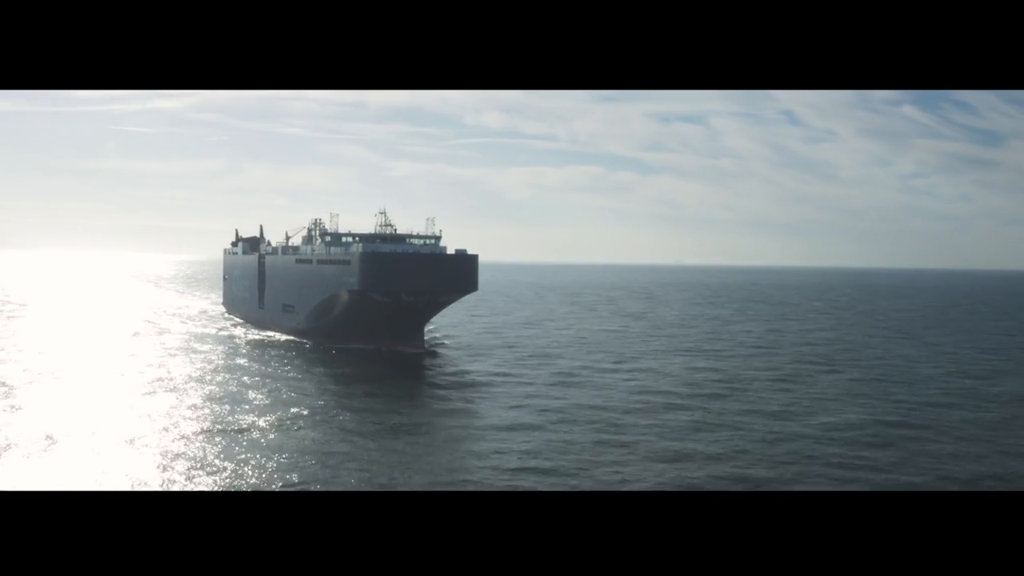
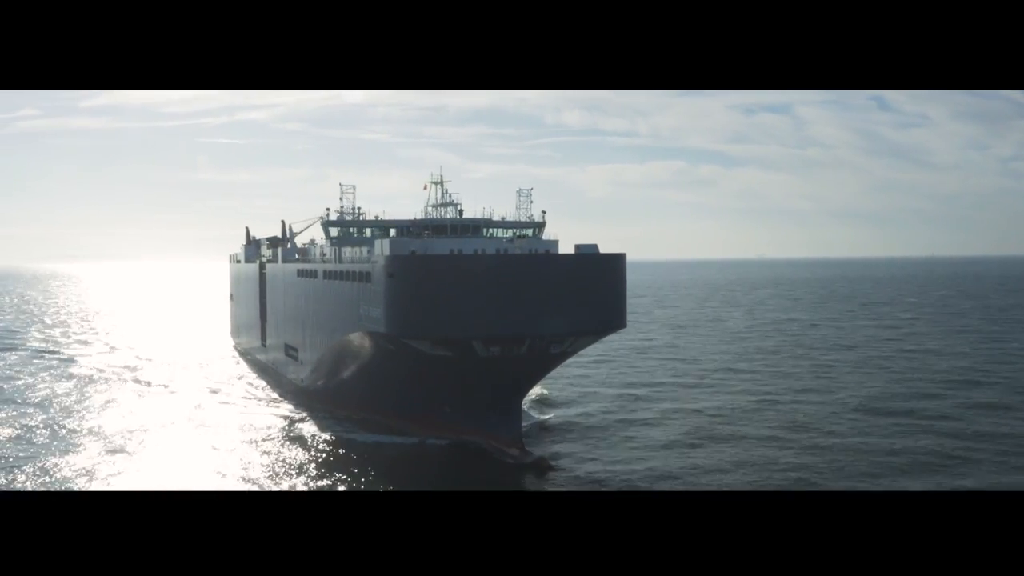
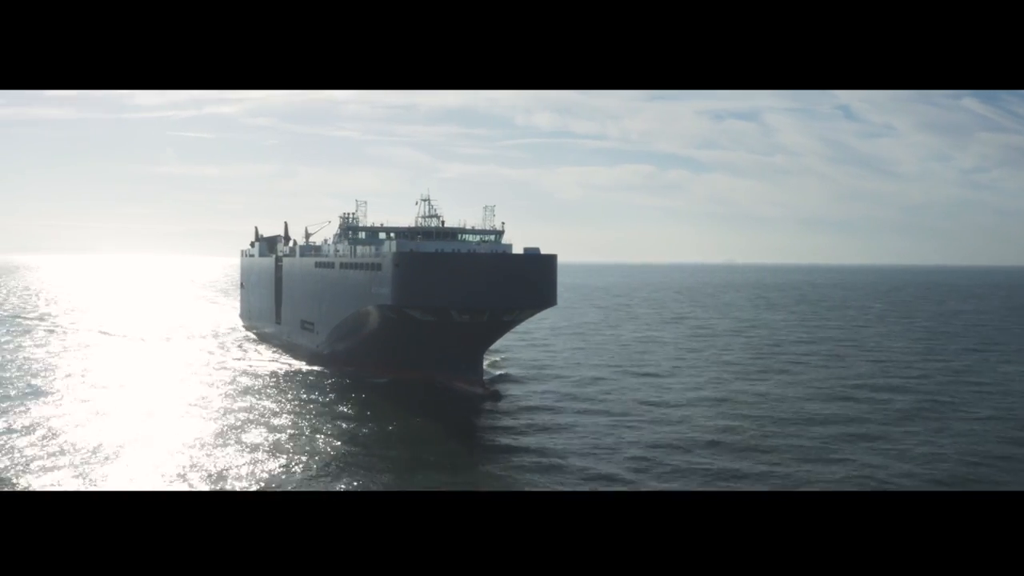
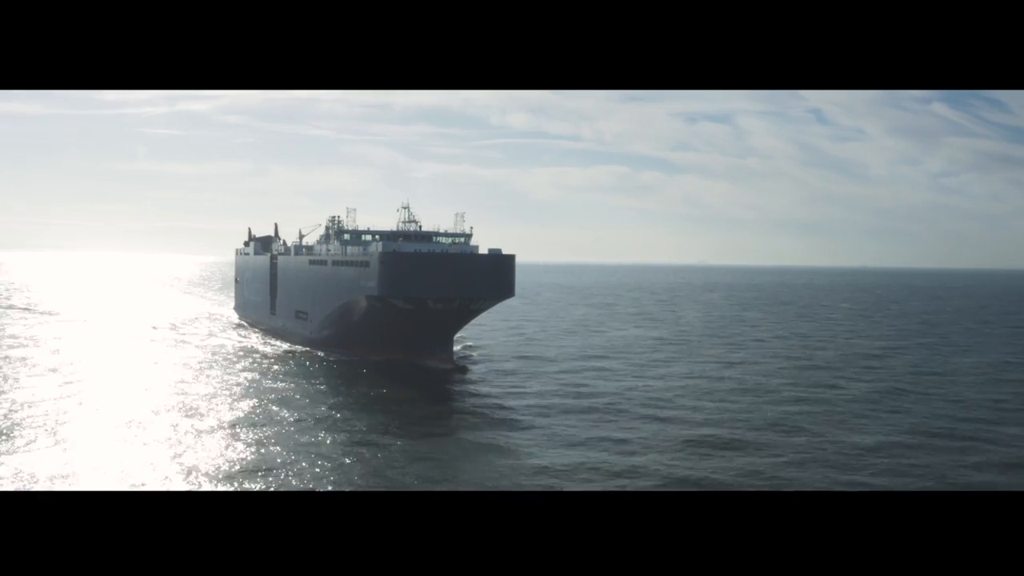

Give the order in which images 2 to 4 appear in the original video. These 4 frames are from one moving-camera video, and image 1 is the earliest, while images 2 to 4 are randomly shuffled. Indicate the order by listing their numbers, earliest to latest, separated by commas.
4, 3, 2
